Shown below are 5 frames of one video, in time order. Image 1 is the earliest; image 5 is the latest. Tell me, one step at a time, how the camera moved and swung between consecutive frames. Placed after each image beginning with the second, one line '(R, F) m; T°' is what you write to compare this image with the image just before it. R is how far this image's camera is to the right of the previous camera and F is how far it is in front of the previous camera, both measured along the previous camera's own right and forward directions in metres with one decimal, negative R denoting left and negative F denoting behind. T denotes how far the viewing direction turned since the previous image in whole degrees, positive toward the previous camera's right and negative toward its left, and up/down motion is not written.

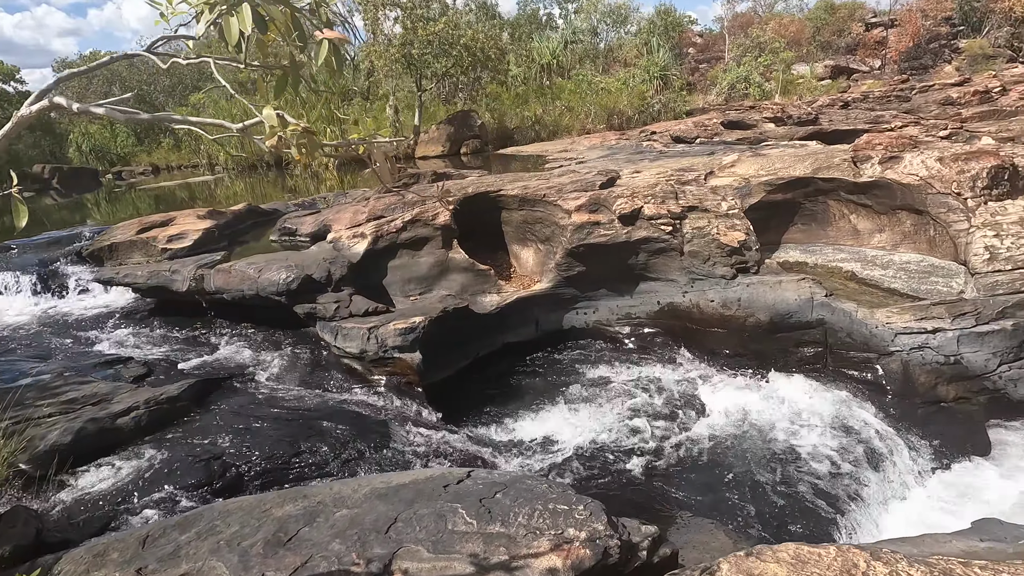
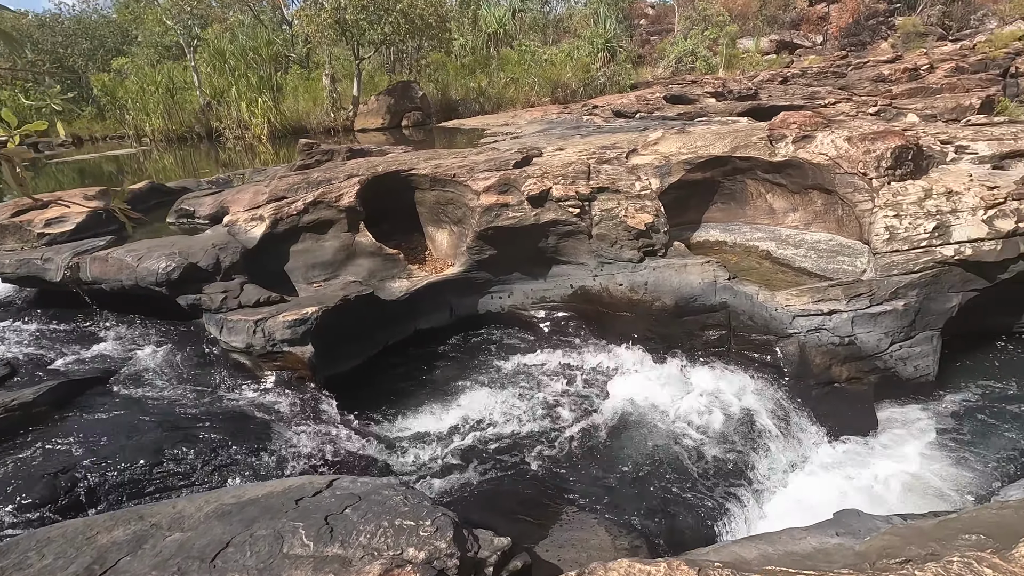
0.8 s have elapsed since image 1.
(+0.6, +0.2) m; +4°
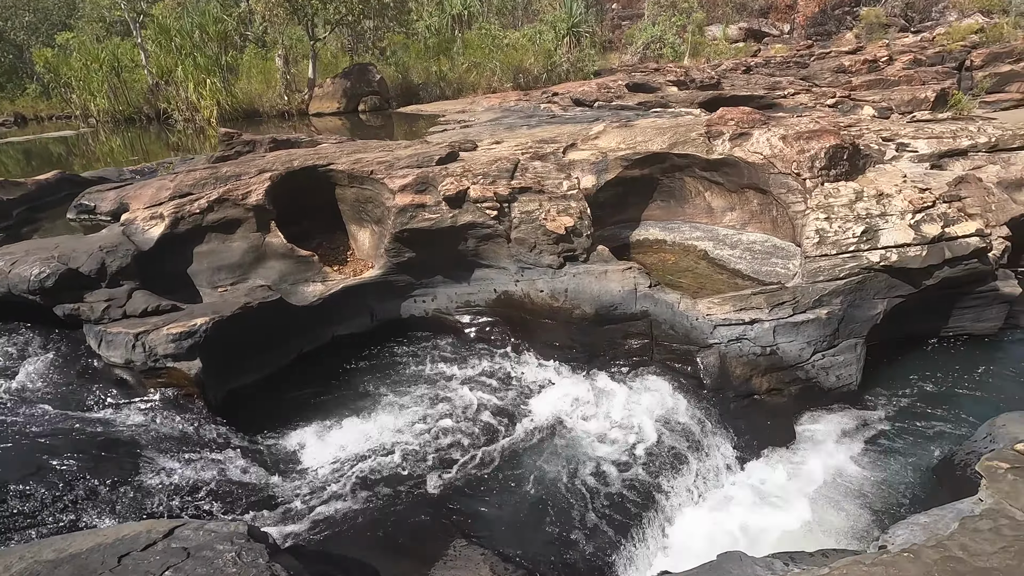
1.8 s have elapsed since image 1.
(+0.6, +0.3) m; +3°
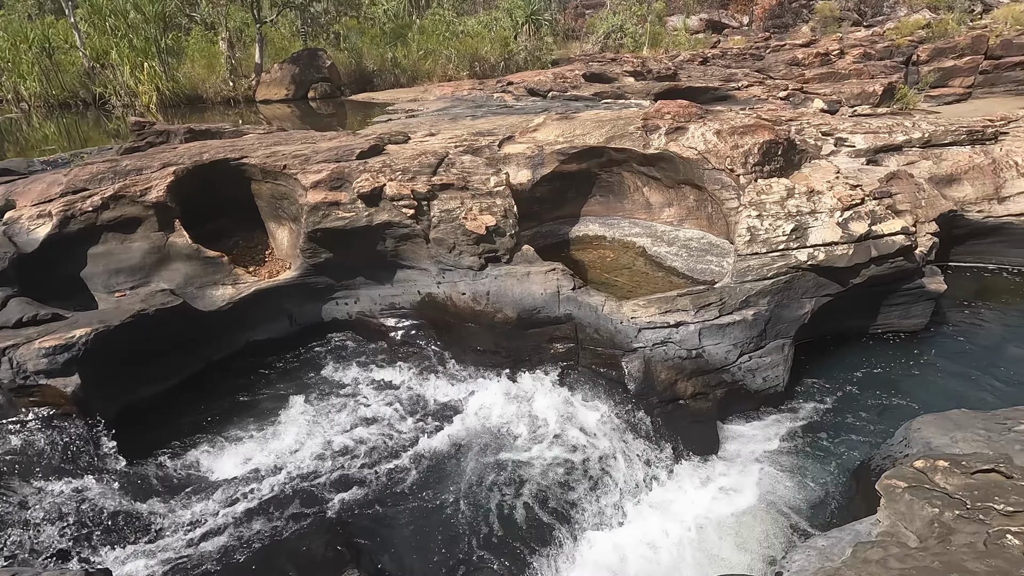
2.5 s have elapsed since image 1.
(+0.5, +0.3) m; +3°
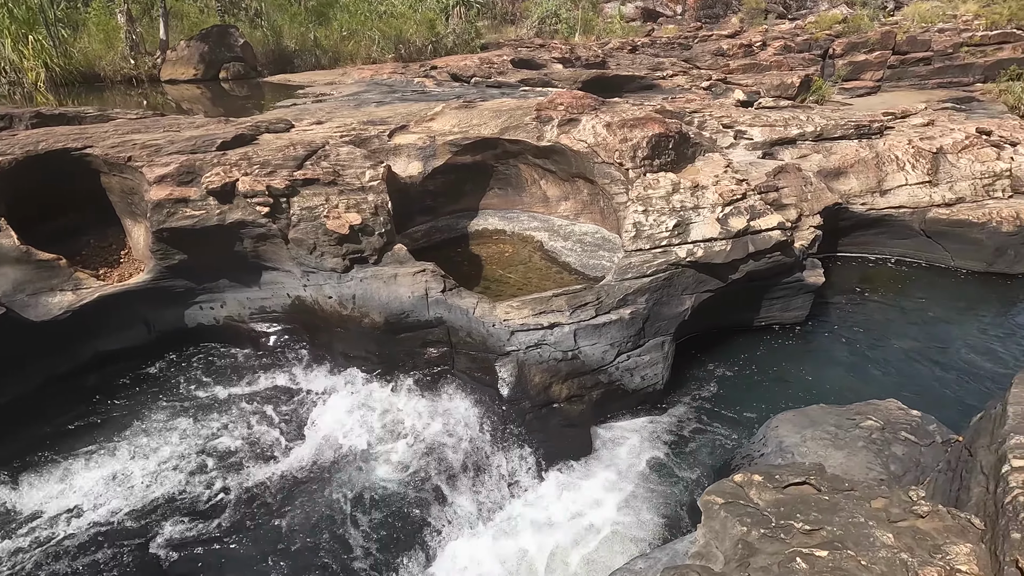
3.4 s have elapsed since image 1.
(+0.7, +0.2) m; +5°
